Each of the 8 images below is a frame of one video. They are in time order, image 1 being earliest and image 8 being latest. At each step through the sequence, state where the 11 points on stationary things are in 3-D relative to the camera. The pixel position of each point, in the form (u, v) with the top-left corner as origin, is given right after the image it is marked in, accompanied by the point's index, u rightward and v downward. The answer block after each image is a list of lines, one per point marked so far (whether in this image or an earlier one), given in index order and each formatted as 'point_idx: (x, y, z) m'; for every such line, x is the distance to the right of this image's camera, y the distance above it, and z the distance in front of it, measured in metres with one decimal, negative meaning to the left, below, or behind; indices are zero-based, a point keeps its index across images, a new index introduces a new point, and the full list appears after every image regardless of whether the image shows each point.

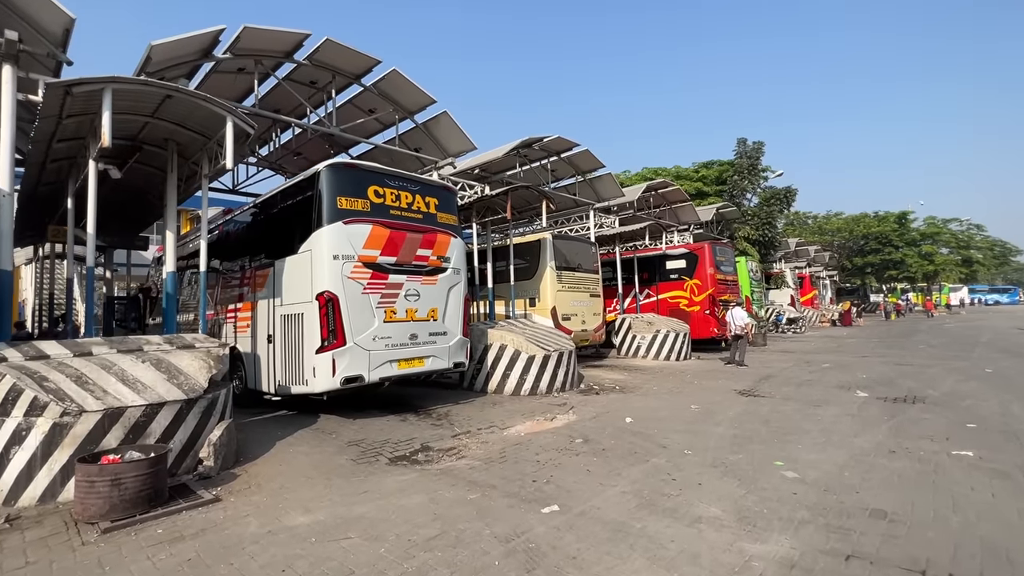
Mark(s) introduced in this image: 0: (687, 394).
0: (+3.6, -2.2, +9.7) m
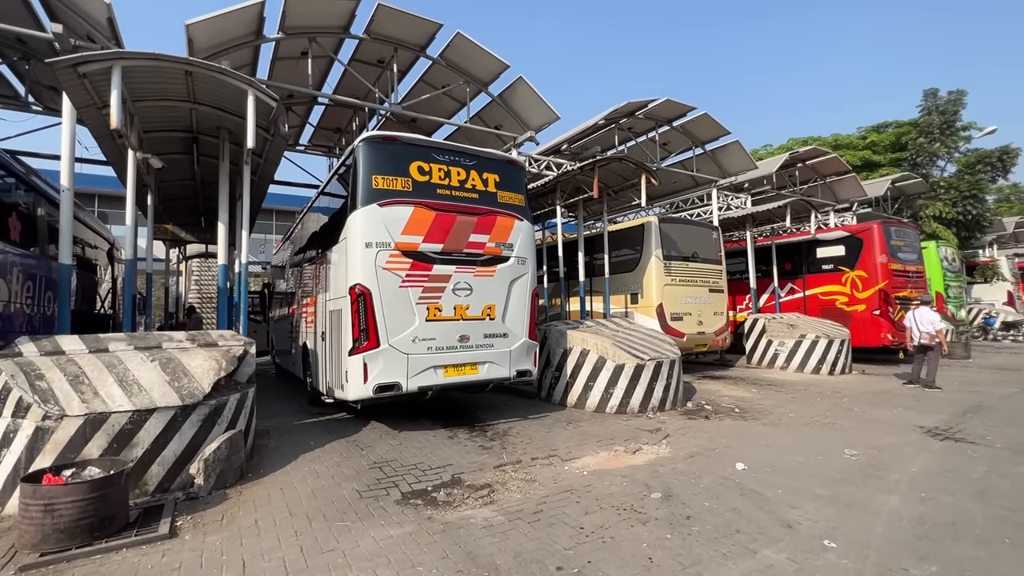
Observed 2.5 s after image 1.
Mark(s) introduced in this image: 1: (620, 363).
0: (+4.8, -2.0, +6.9) m
1: (+1.8, -1.3, +8.0) m
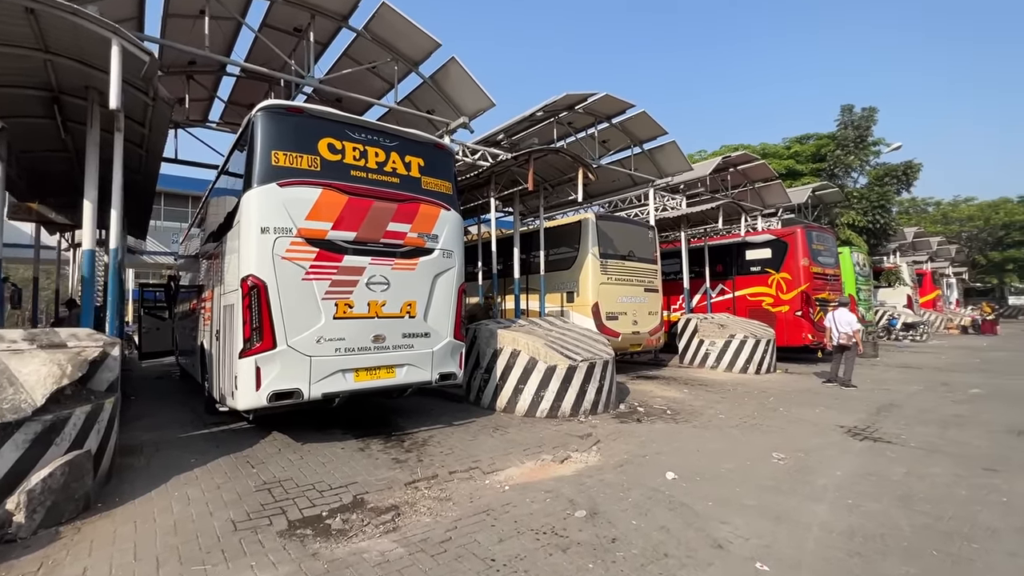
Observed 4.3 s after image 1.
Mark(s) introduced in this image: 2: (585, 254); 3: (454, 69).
0: (+3.7, -2.1, +6.9) m
1: (+0.7, -1.2, +7.6) m
2: (+1.8, +0.8, +11.3) m
3: (-1.1, +4.3, +9.4) m
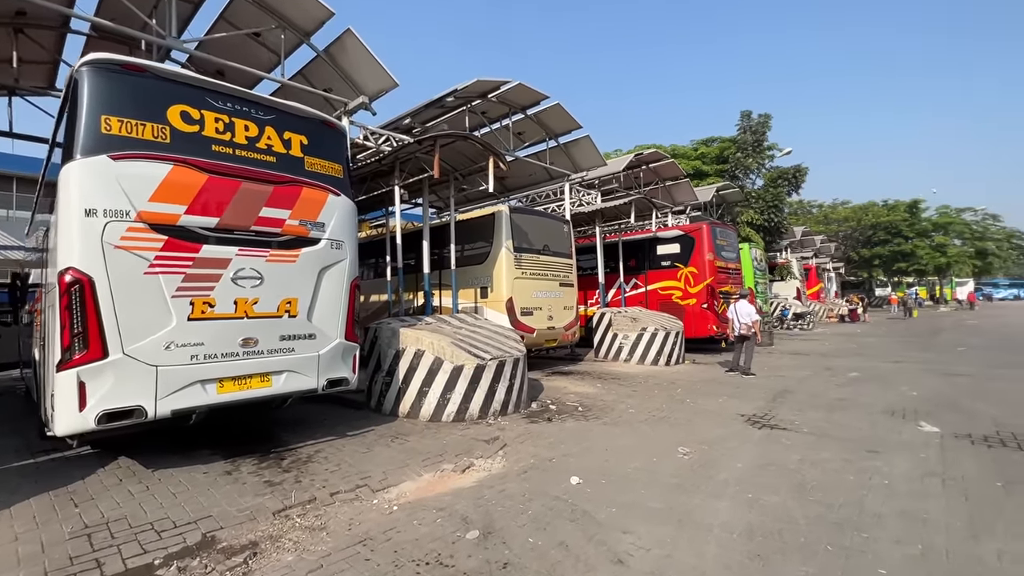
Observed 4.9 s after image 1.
0: (+2.4, -1.9, +6.8) m
1: (-0.8, -1.1, +7.1) m
2: (-0.3, +0.9, +10.9) m
3: (-2.9, +4.4, +8.5) m
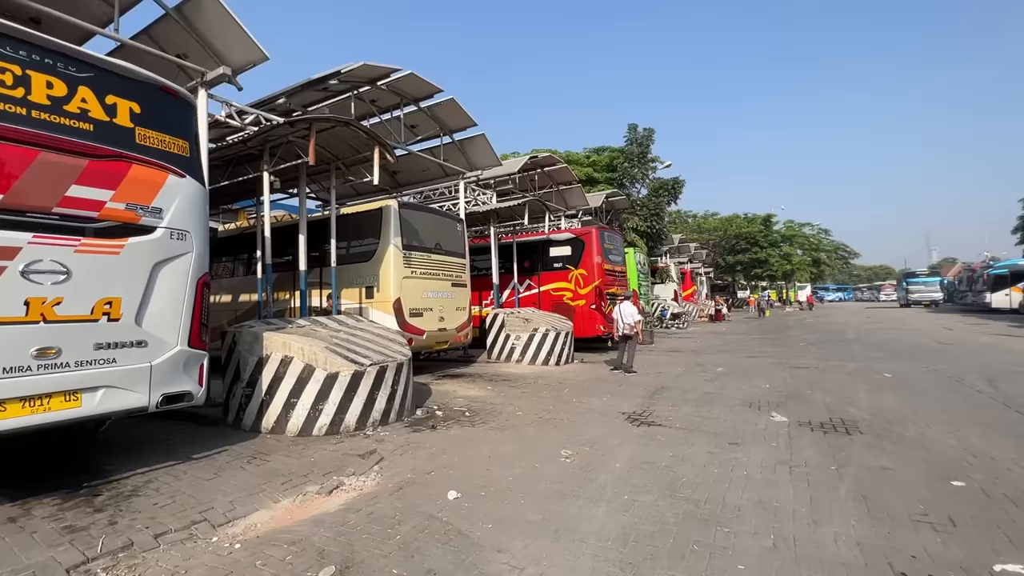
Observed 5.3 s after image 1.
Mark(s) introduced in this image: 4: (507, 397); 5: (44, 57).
0: (+0.7, -2.0, +6.8) m
1: (-2.4, -1.1, +6.4) m
2: (-2.7, +0.9, +10.3) m
3: (-4.7, +4.4, +7.4) m
4: (-0.1, -2.0, +8.7) m
5: (-4.4, +2.2, +4.5) m
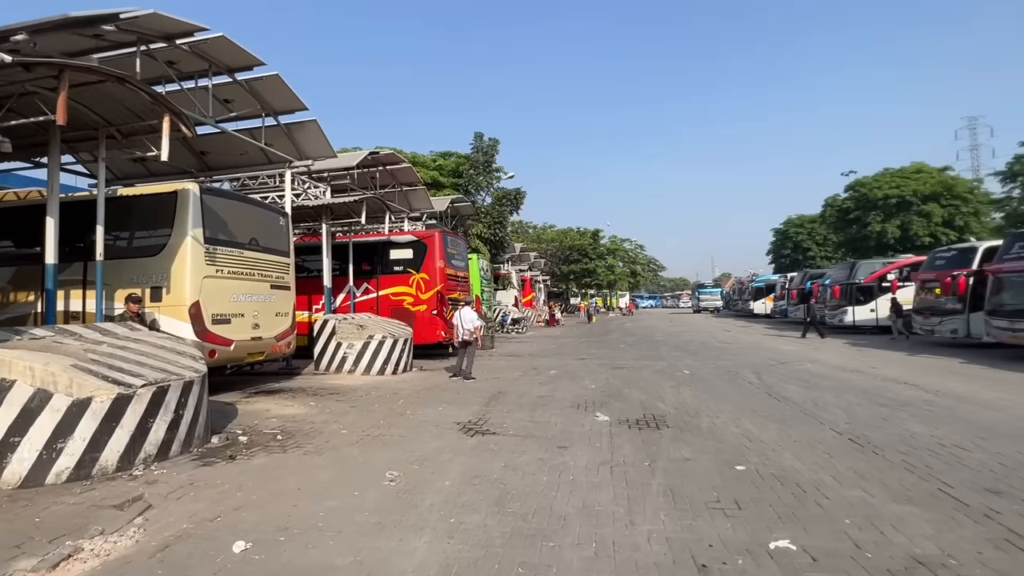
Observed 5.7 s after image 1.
0: (-1.6, -2.0, +6.2) m
1: (-4.5, -1.1, +4.9) m
2: (-5.9, +0.9, +8.5) m
3: (-6.9, +4.5, +5.2) m
4: (-3.0, -2.1, +7.8) m
5: (-5.7, +2.2, +2.4) m
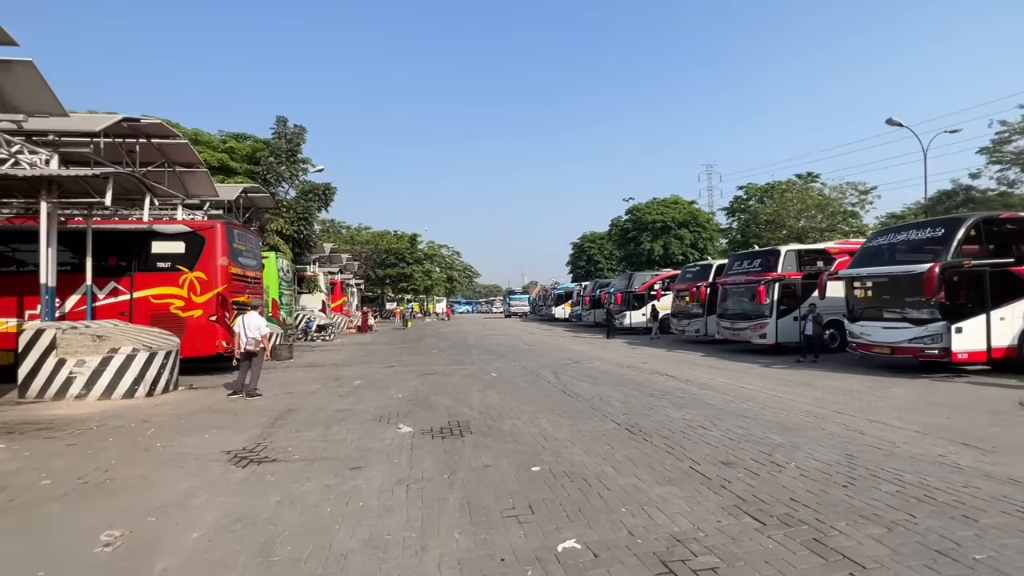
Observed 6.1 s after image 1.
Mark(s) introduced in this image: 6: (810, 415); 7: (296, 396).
0: (-3.9, -2.0, +4.8) m
1: (-6.1, -1.0, +2.5) m
2: (-8.7, +1.0, +5.3) m
3: (-8.3, +4.6, +1.9) m
4: (-5.8, -2.0, +5.7) m
5: (-6.2, +2.4, -0.2) m
6: (+4.7, -2.0, +7.4) m
7: (-4.4, -2.2, +9.5) m
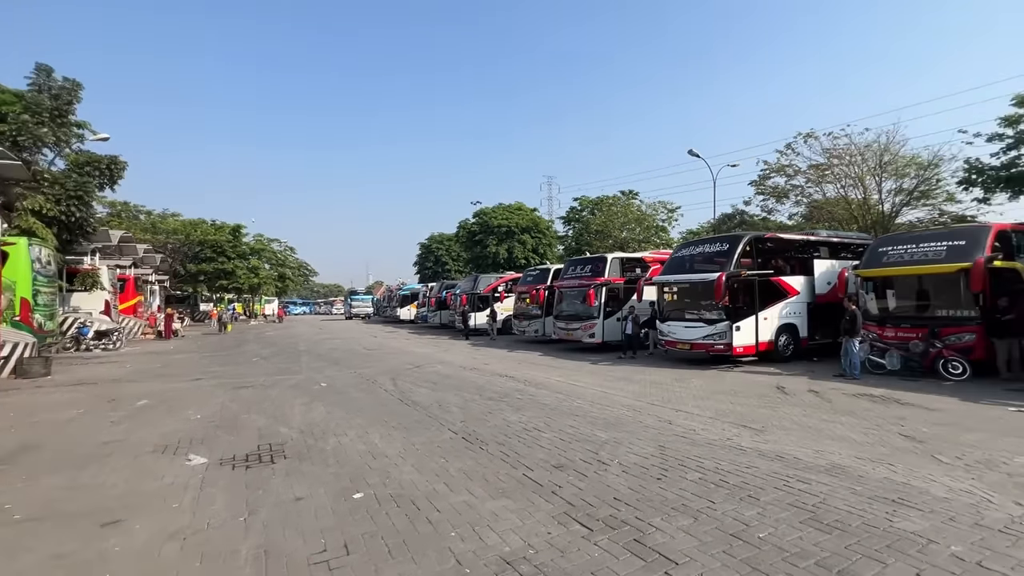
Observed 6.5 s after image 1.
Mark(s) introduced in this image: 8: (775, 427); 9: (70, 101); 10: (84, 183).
0: (-5.3, -1.9, +2.9) m
1: (-6.6, -1.0, 0.0) m
2: (-10.0, +1.1, +1.9) m
3: (-8.5, +4.7, -1.2) m
4: (-7.4, -2.0, +3.2) m
5: (-5.9, +2.4, -2.6) m
6: (+2.0, -2.1, +8.1) m
7: (-7.2, -2.1, +7.3) m
8: (+4.1, -2.1, +7.3) m
9: (-18.2, +7.7, +19.4) m
10: (-18.3, +4.5, +20.2) m
